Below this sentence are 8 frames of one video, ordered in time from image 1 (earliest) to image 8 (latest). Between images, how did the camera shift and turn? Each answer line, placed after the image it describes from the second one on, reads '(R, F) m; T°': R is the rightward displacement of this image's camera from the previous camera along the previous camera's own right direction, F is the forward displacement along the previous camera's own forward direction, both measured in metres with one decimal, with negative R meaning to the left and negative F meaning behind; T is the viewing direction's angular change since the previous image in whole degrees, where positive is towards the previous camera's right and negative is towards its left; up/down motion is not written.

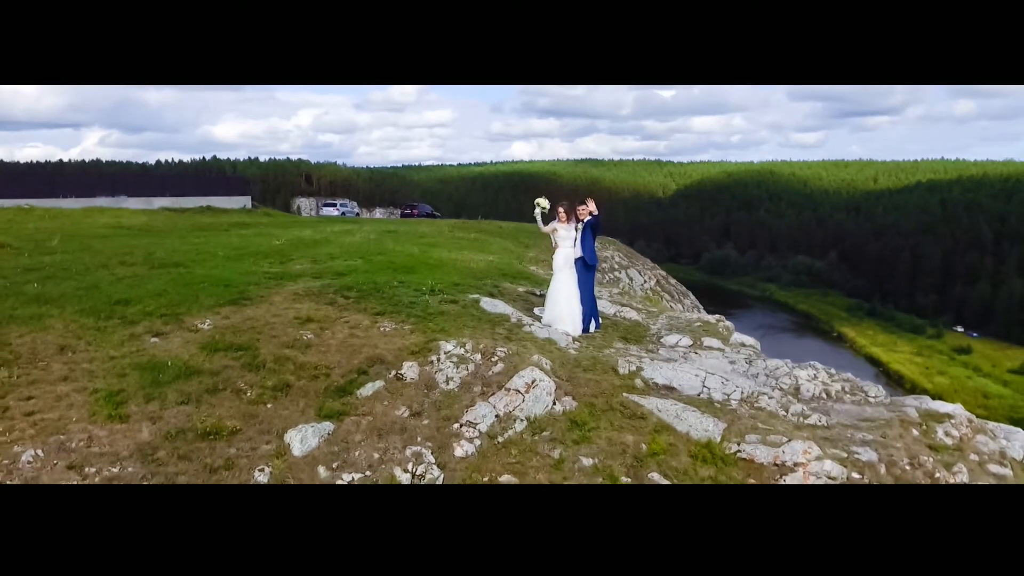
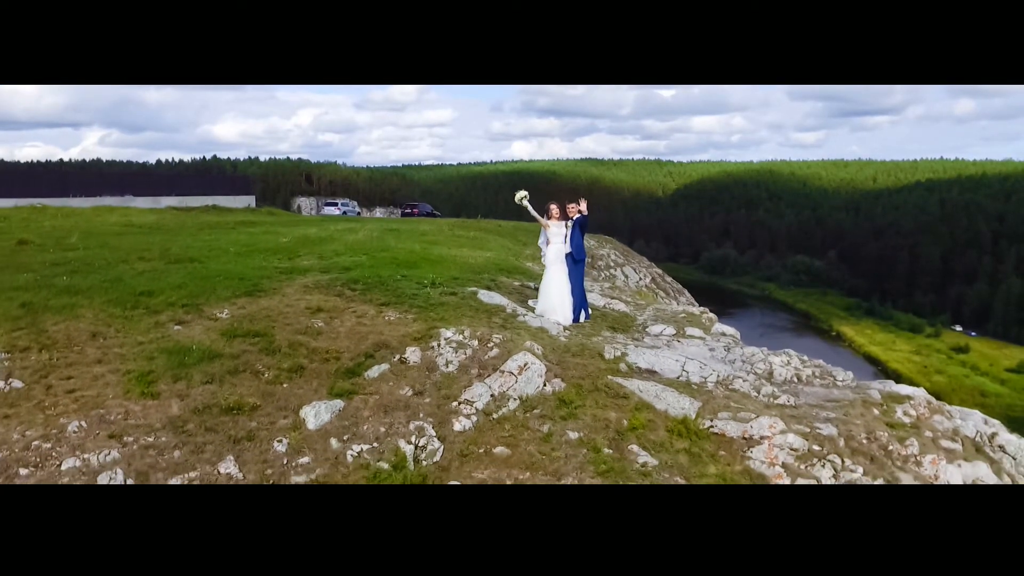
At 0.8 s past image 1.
(0.0, -0.5) m; 0°
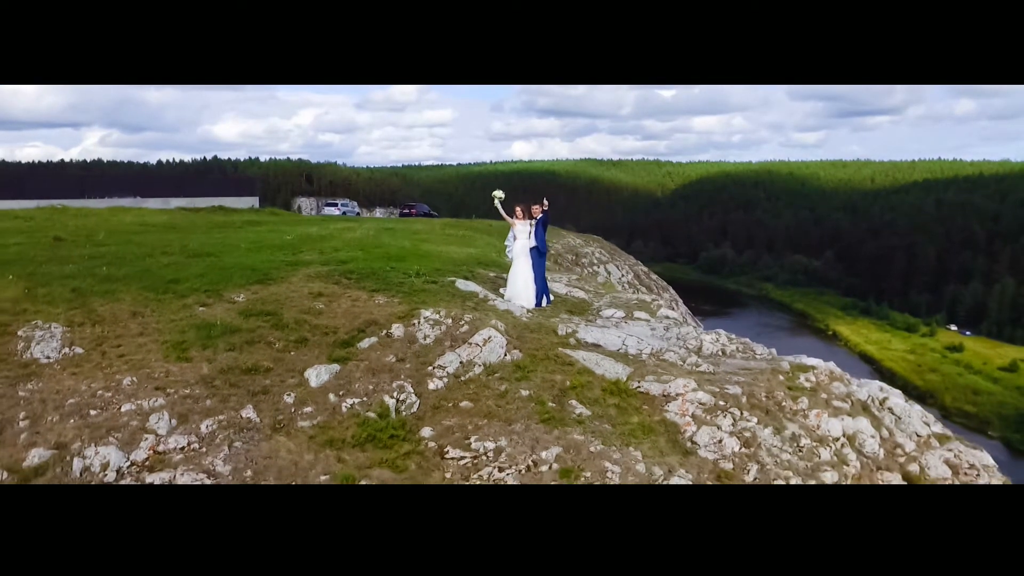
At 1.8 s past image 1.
(+0.3, -1.2) m; 0°
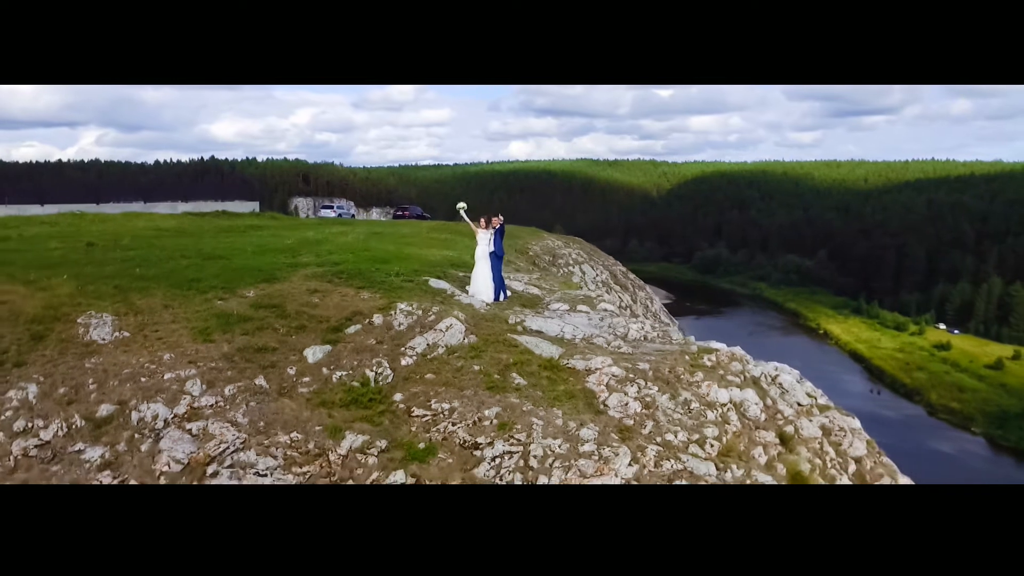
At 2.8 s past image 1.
(+0.4, -1.6) m; 0°
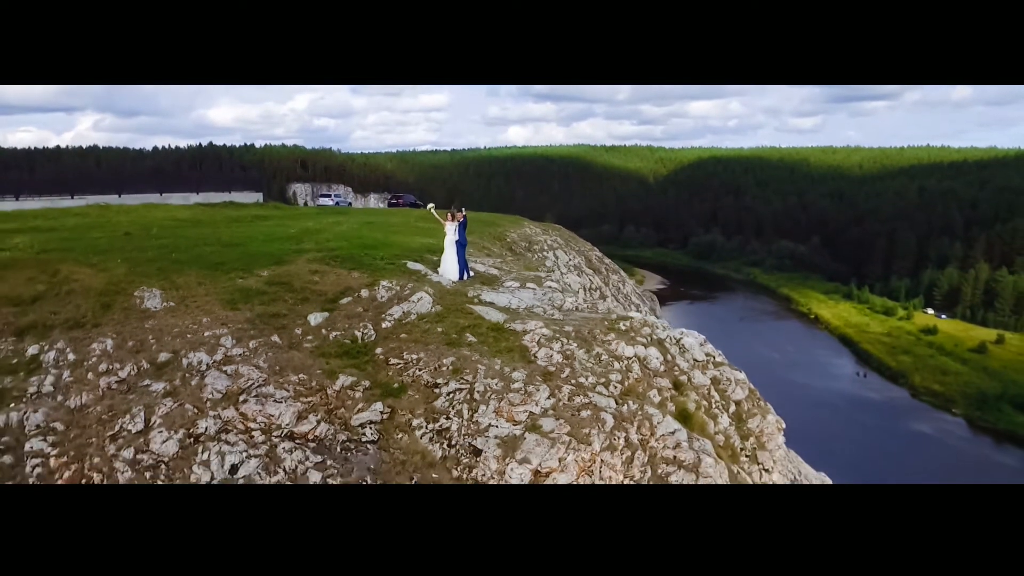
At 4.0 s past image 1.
(+0.6, -2.3) m; 0°
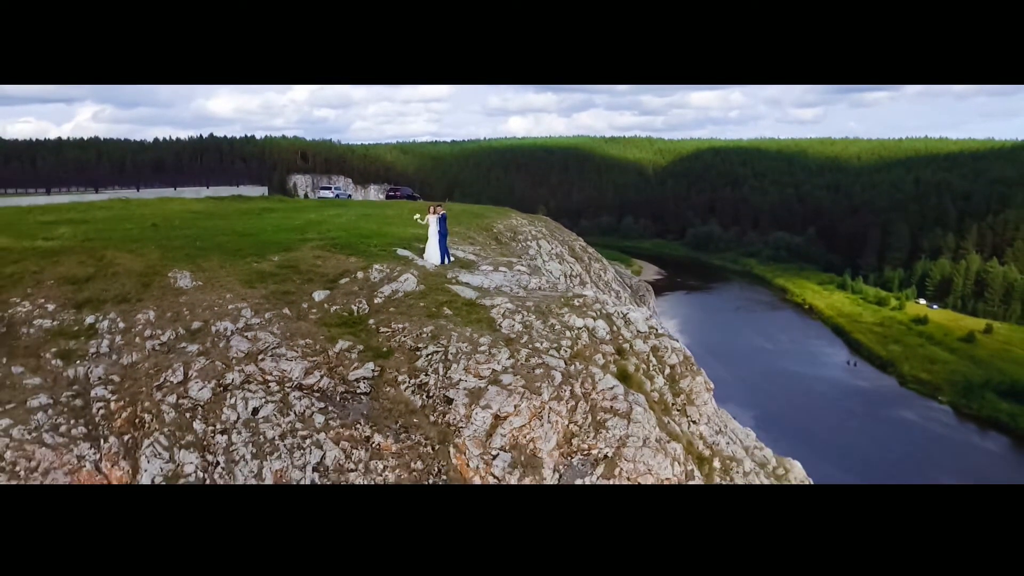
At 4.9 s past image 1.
(+0.5, -2.0) m; 0°
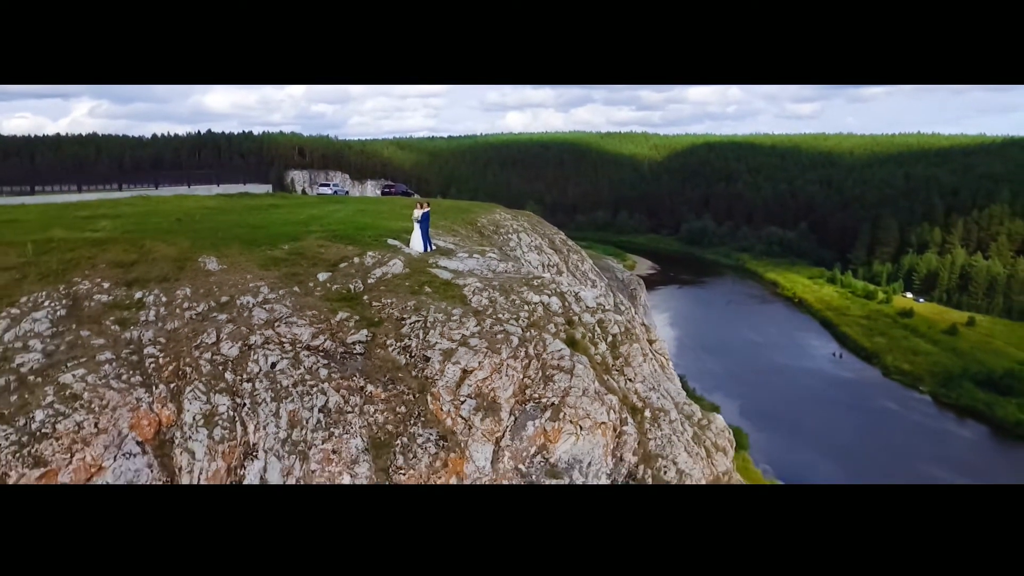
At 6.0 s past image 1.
(+0.5, -2.6) m; 0°
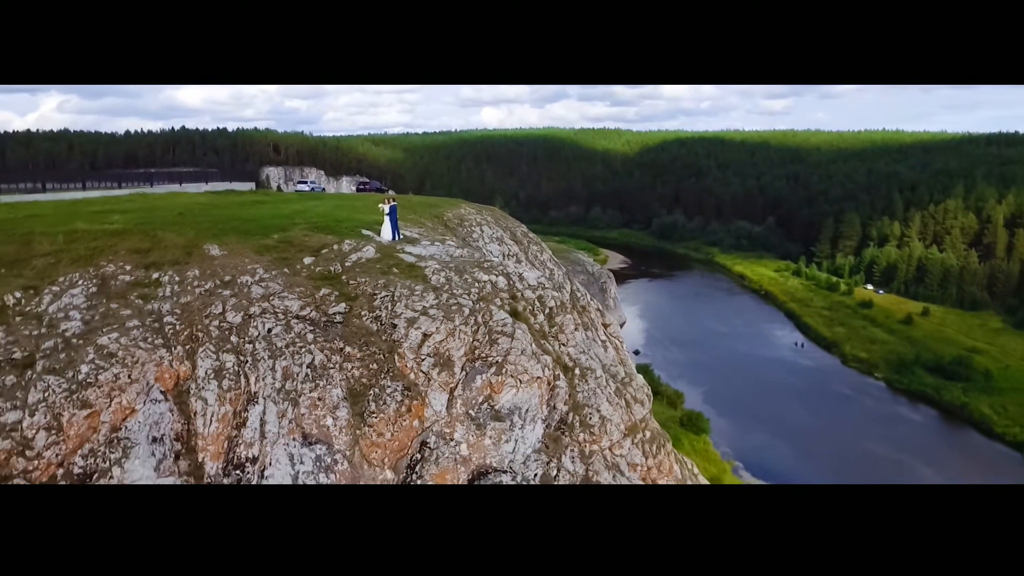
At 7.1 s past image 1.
(+0.5, -3.1) m; +2°
